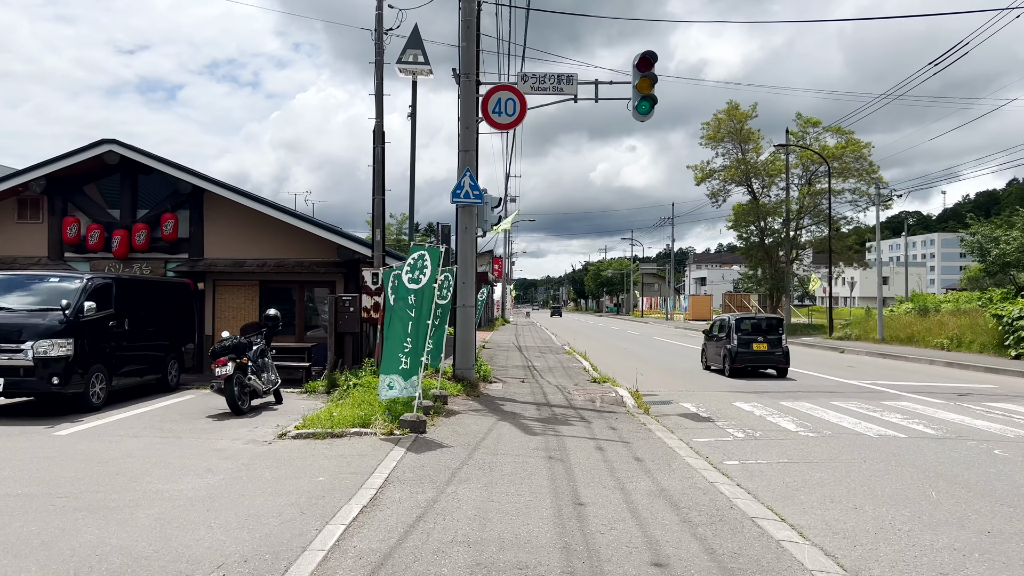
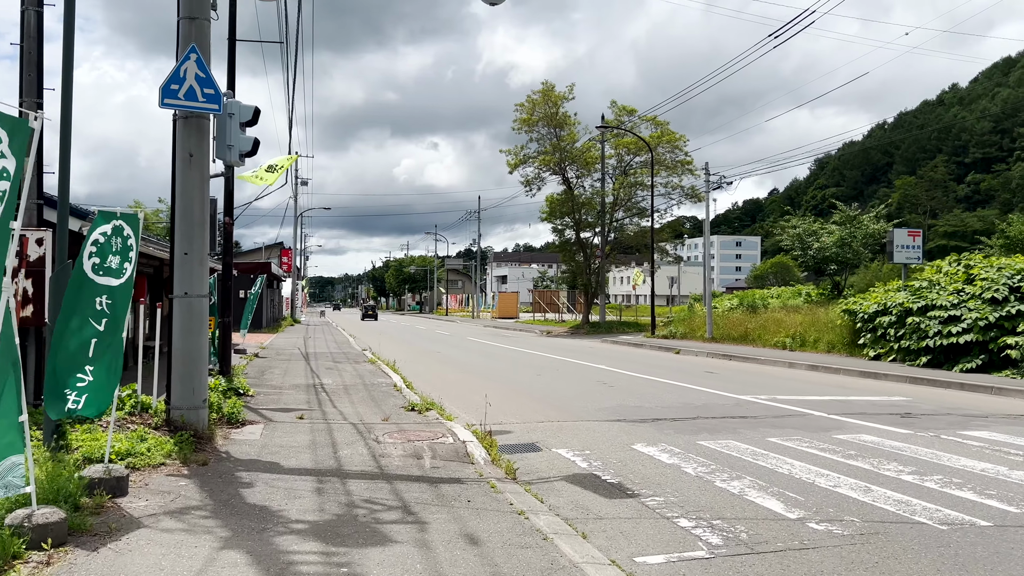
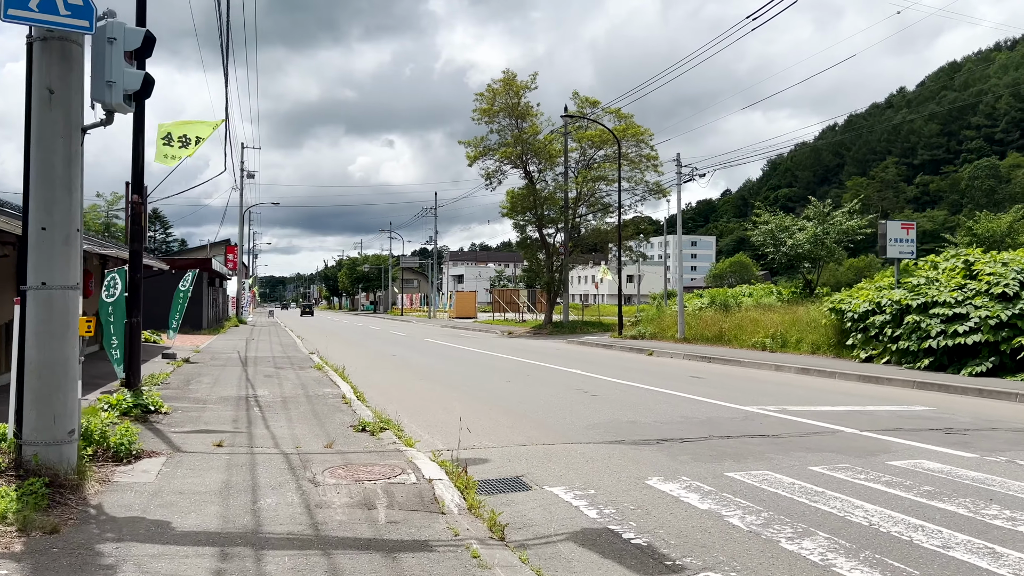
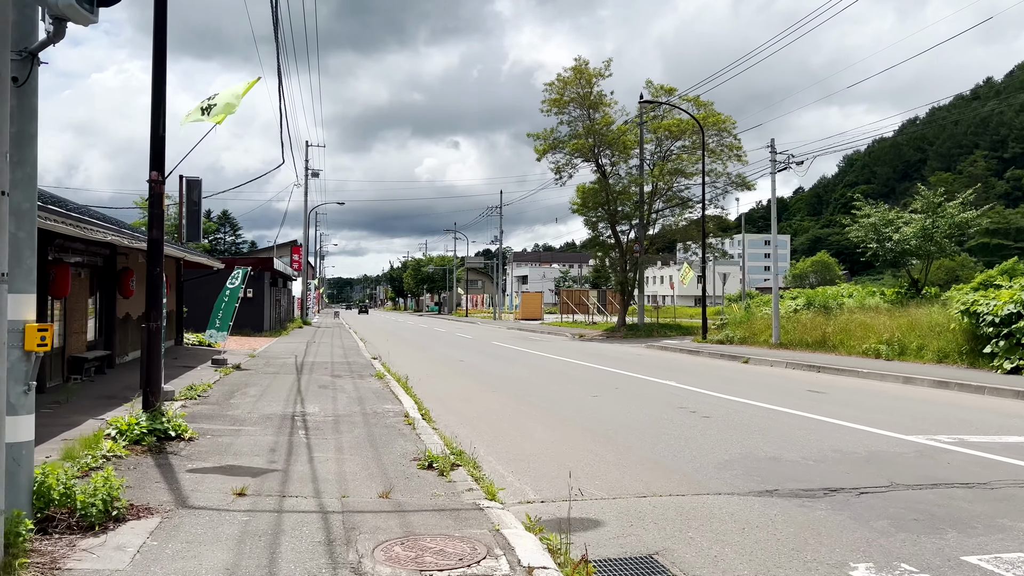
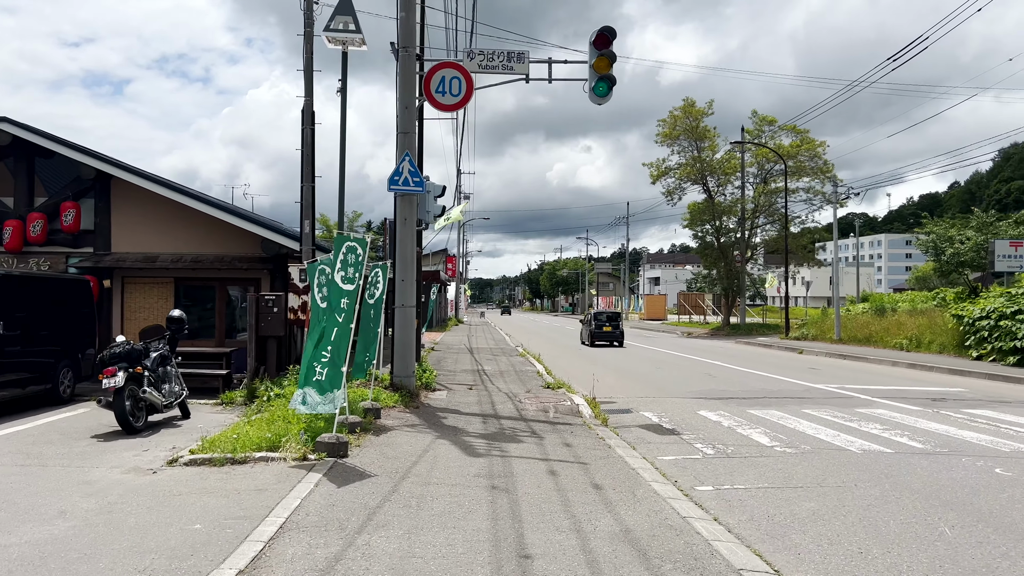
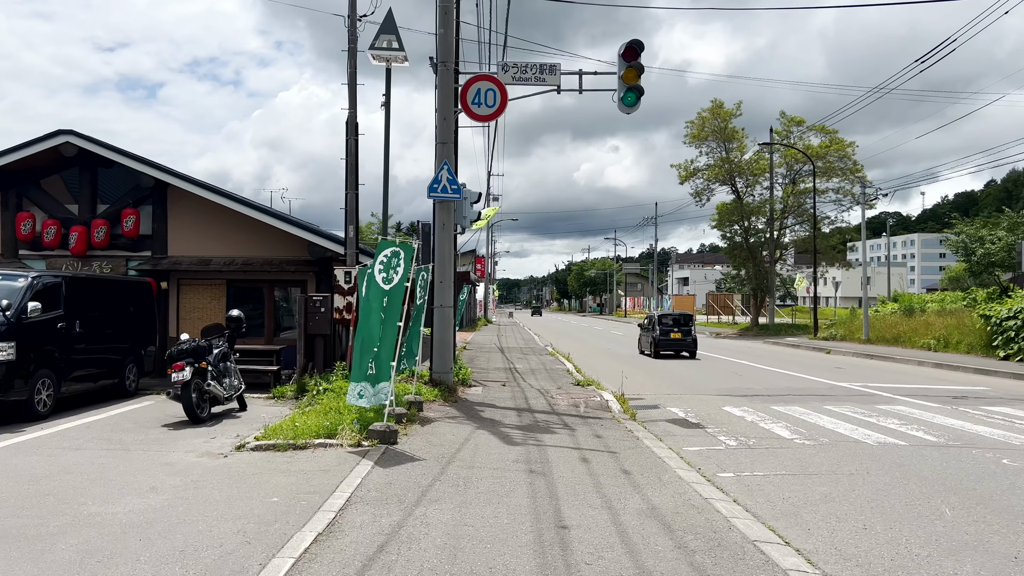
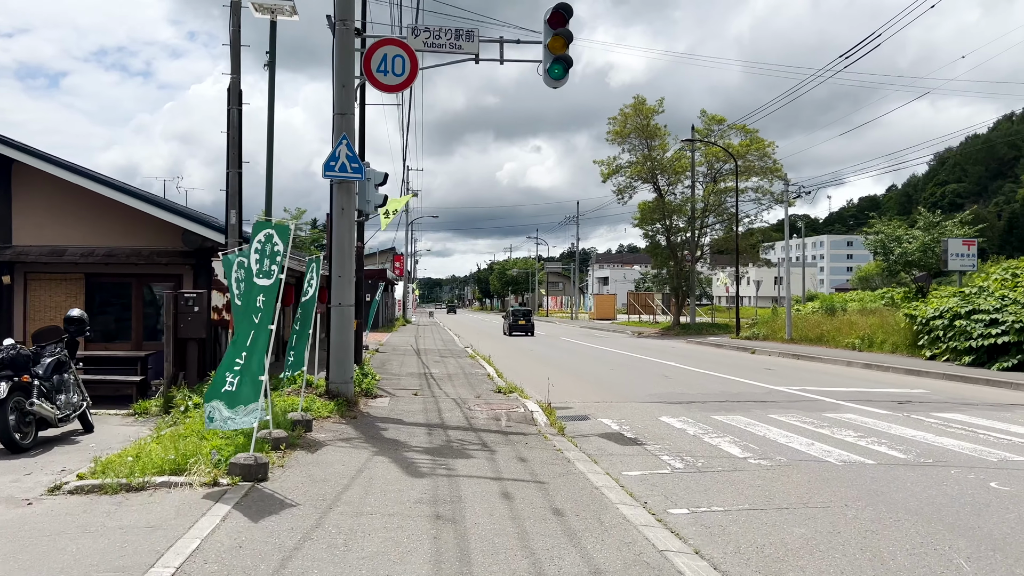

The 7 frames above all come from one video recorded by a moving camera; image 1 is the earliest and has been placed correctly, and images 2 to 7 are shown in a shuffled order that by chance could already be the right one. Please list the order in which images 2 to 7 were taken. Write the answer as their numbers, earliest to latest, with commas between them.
6, 5, 7, 2, 3, 4
